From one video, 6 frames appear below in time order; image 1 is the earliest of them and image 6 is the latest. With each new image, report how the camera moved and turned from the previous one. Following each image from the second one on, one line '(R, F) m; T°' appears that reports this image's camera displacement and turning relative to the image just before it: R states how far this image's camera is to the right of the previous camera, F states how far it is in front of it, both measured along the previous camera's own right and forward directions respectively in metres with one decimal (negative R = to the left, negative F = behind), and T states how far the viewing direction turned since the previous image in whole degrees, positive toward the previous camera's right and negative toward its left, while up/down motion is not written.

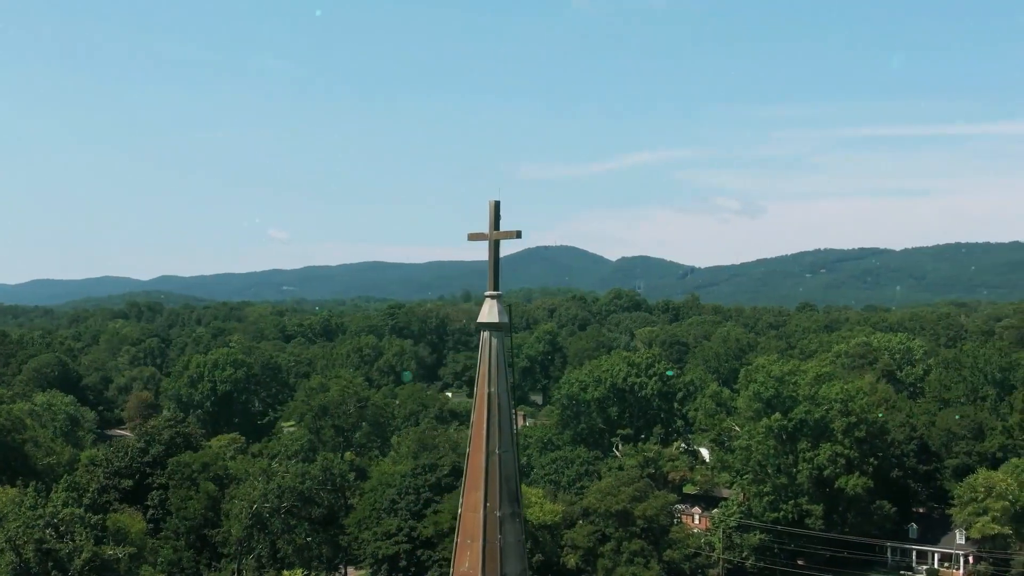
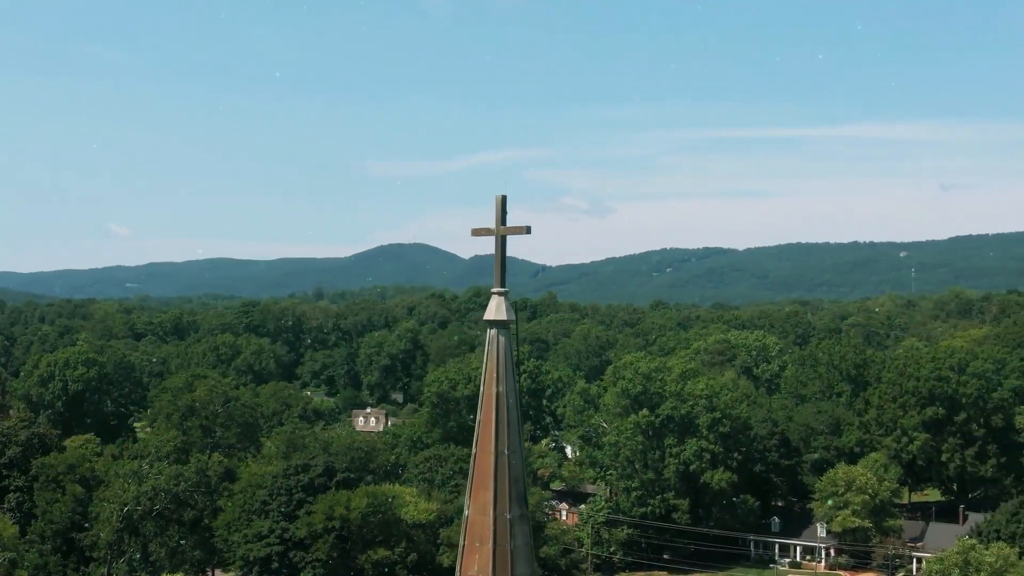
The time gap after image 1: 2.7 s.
(-0.9, +0.2) m; +6°
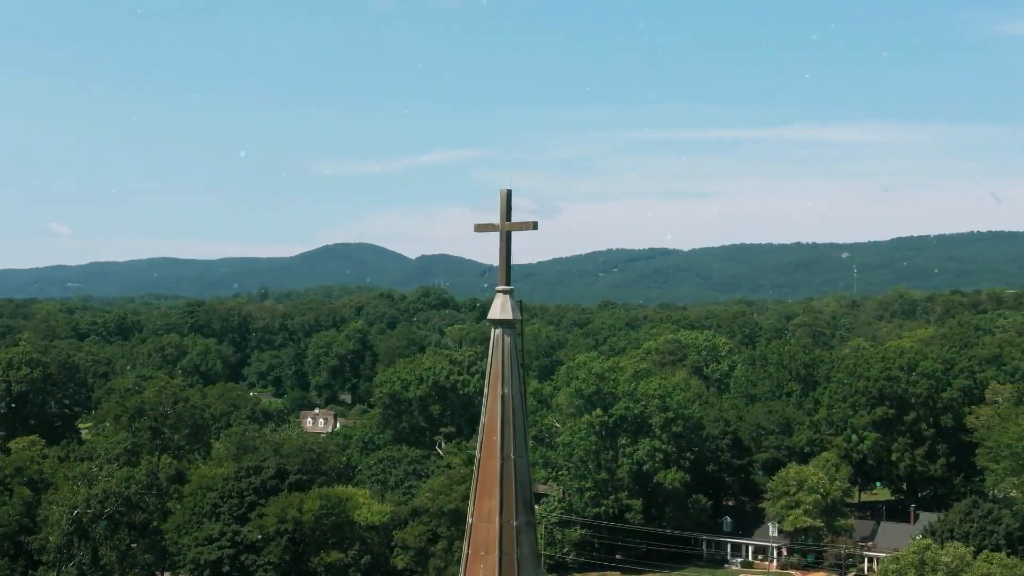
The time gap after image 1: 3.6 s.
(-0.3, +0.3) m; +2°
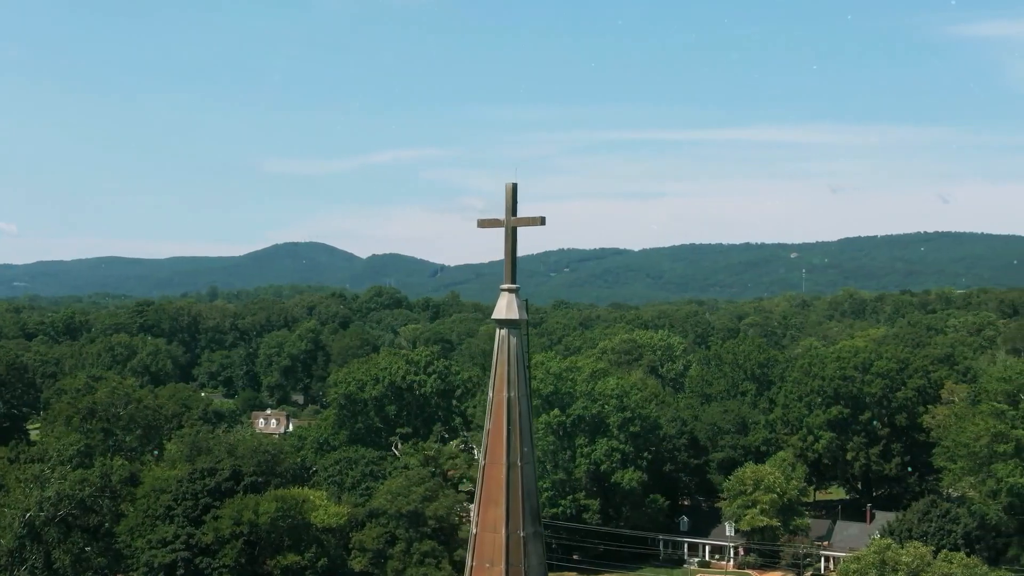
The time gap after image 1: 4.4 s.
(-0.3, +0.4) m; +2°
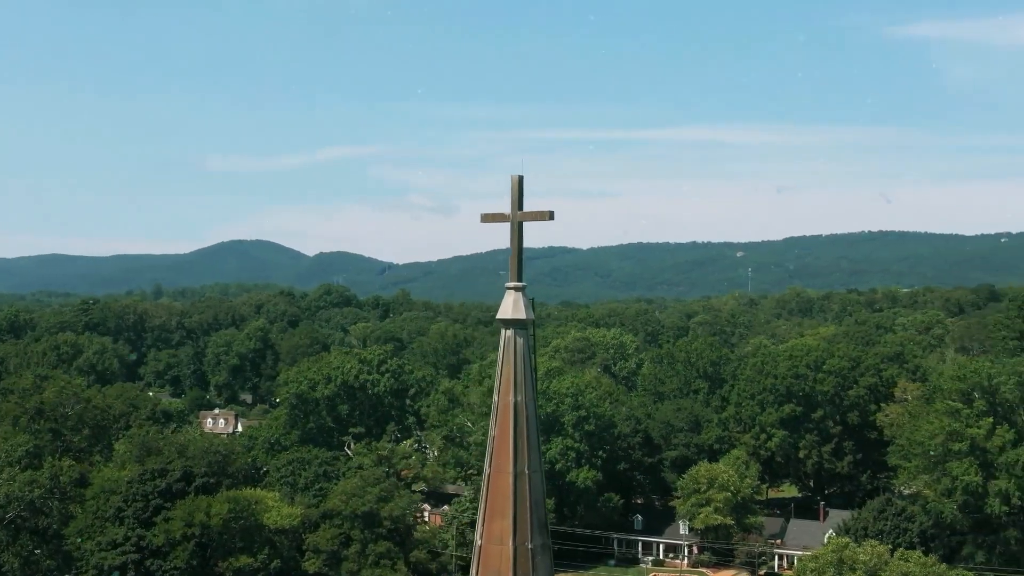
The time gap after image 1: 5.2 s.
(-0.3, +0.4) m; +2°
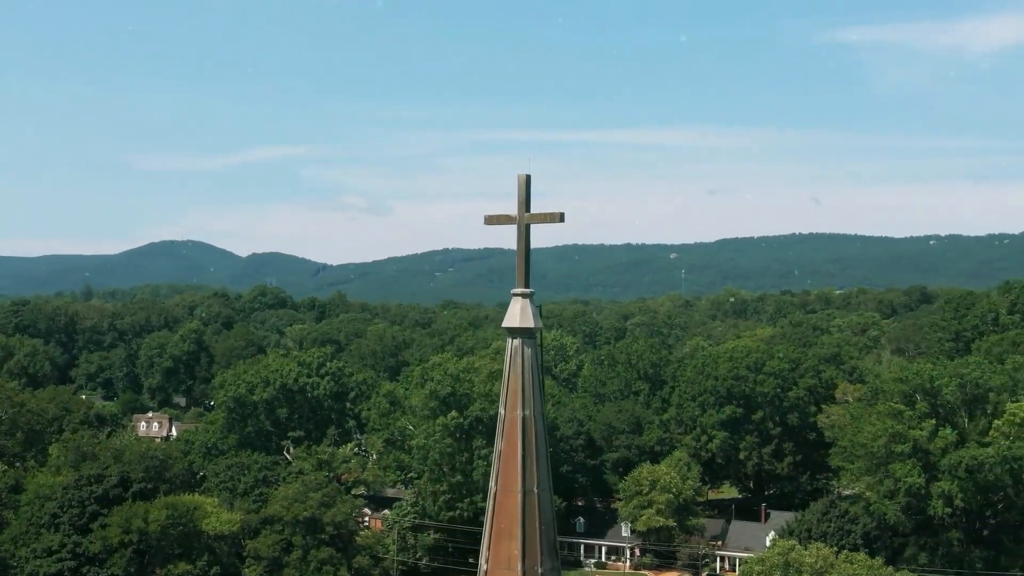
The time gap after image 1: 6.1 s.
(-0.4, +0.4) m; +3°
